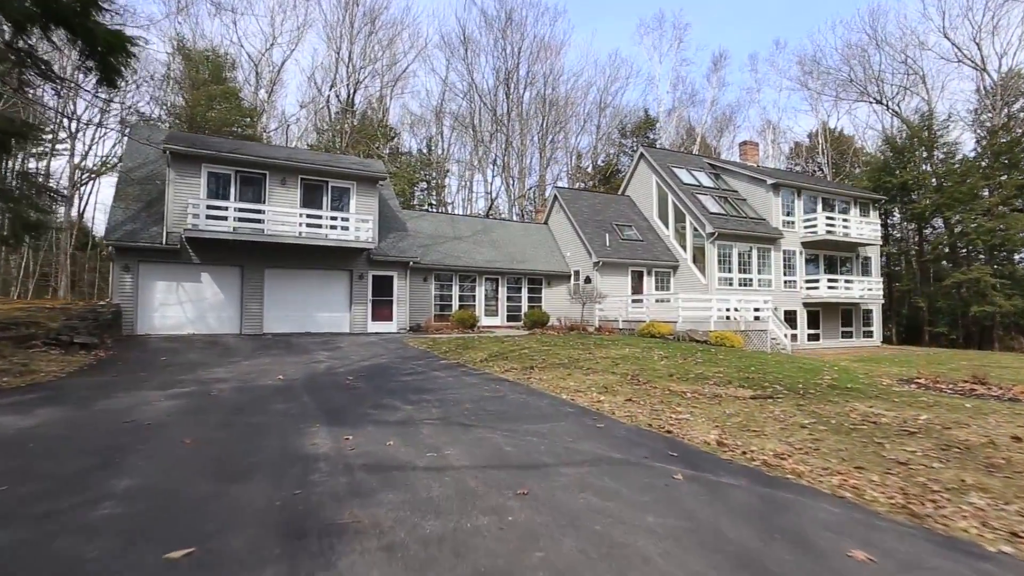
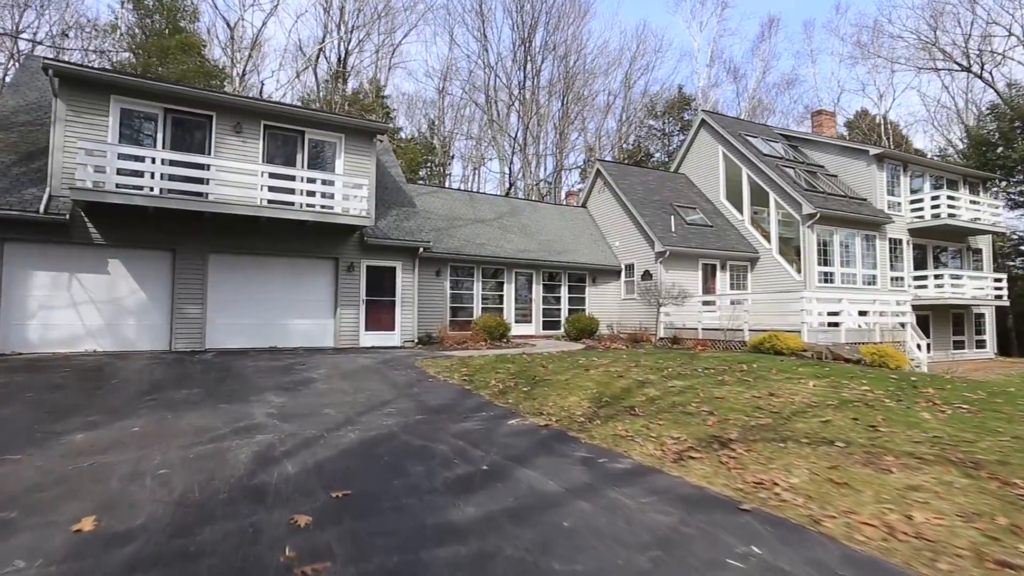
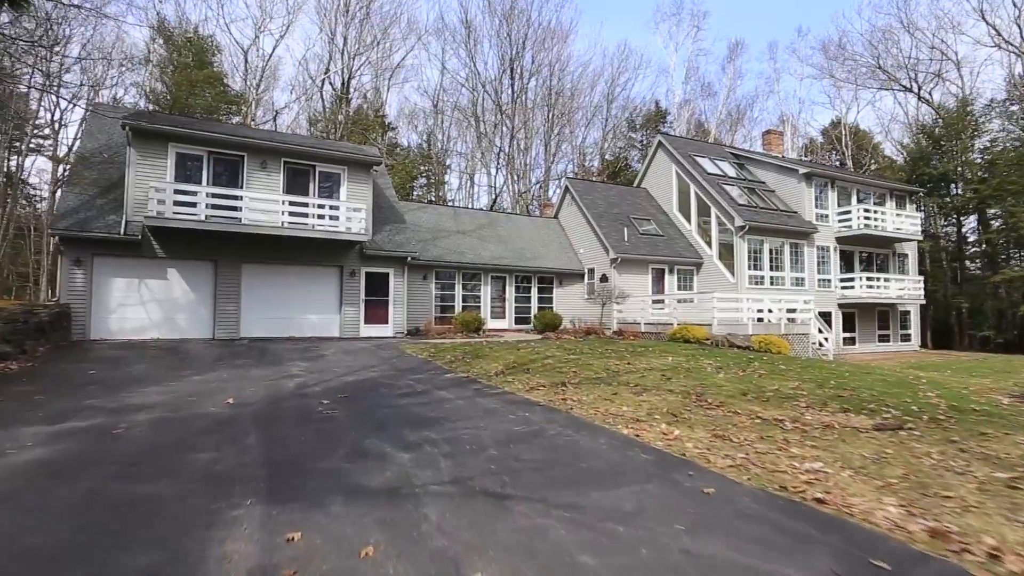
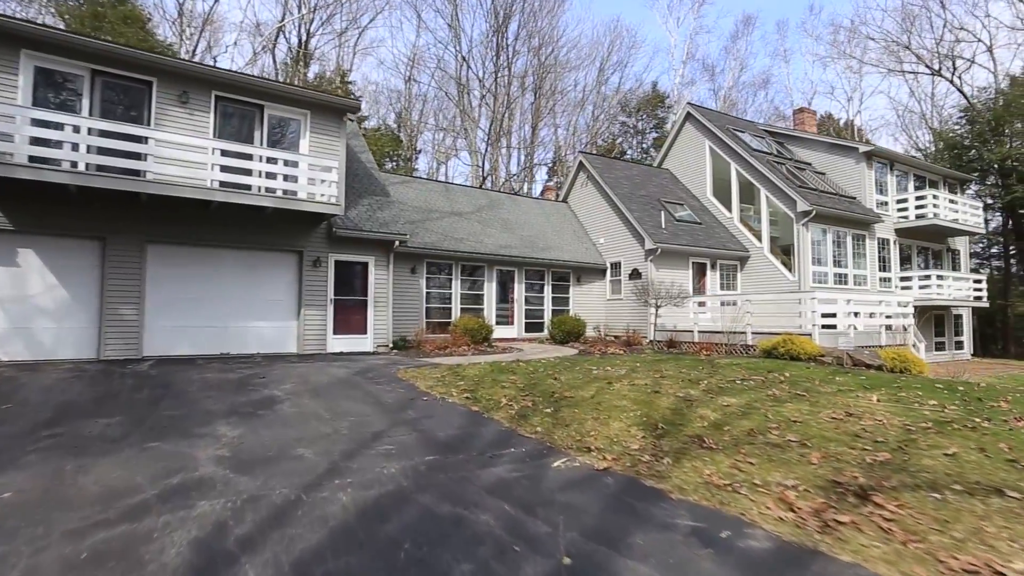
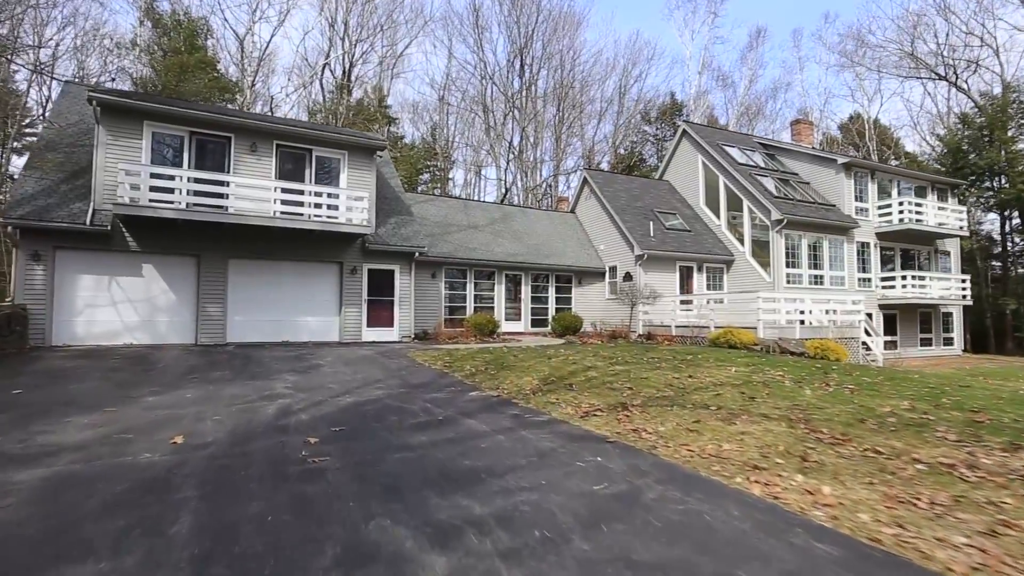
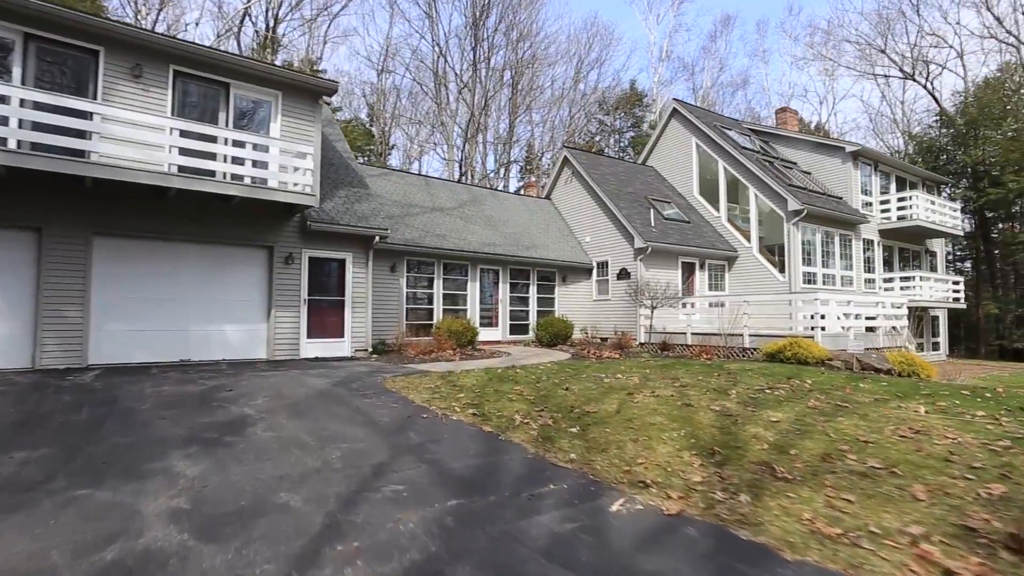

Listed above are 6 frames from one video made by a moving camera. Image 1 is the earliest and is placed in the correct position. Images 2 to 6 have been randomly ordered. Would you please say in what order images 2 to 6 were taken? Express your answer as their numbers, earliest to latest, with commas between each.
3, 5, 2, 4, 6
